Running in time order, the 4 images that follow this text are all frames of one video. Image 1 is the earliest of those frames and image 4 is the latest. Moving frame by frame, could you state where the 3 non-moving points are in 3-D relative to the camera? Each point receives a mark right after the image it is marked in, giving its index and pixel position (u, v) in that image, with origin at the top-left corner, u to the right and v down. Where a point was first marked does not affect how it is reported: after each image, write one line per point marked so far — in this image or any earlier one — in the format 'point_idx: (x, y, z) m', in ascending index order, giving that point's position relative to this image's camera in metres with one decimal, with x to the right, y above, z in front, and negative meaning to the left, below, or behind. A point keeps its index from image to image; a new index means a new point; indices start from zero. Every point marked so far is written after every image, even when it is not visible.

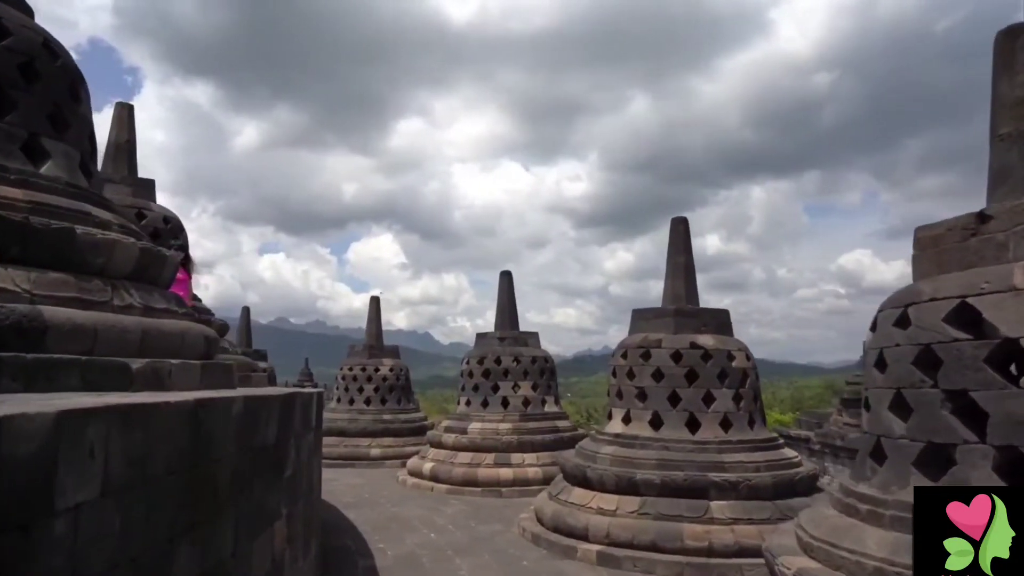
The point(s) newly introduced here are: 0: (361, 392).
0: (-2.5, -1.8, +11.8) m
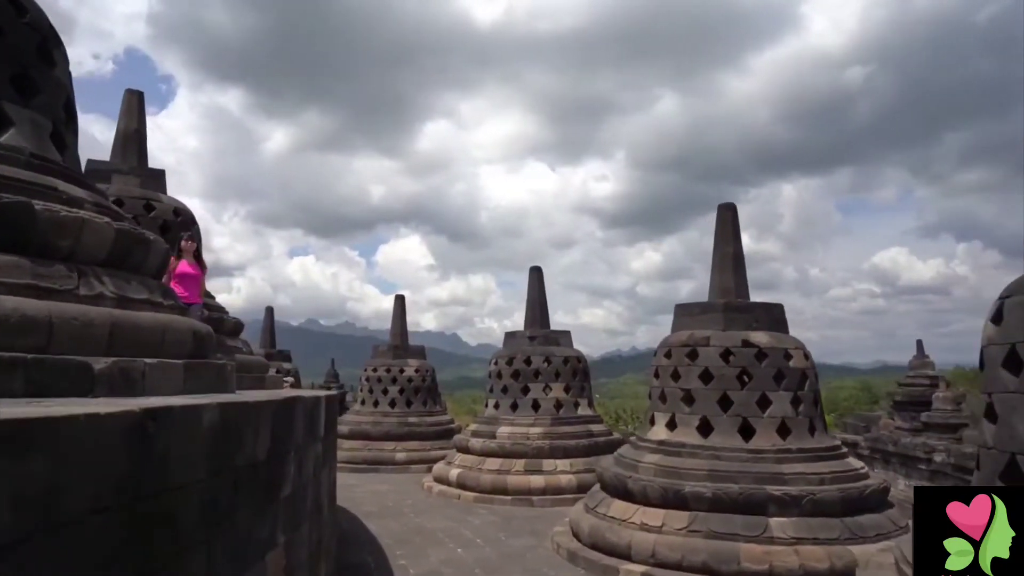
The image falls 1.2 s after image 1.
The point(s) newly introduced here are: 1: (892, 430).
0: (-2.0, -1.7, +11.4) m
1: (+6.4, -2.4, +11.7) m
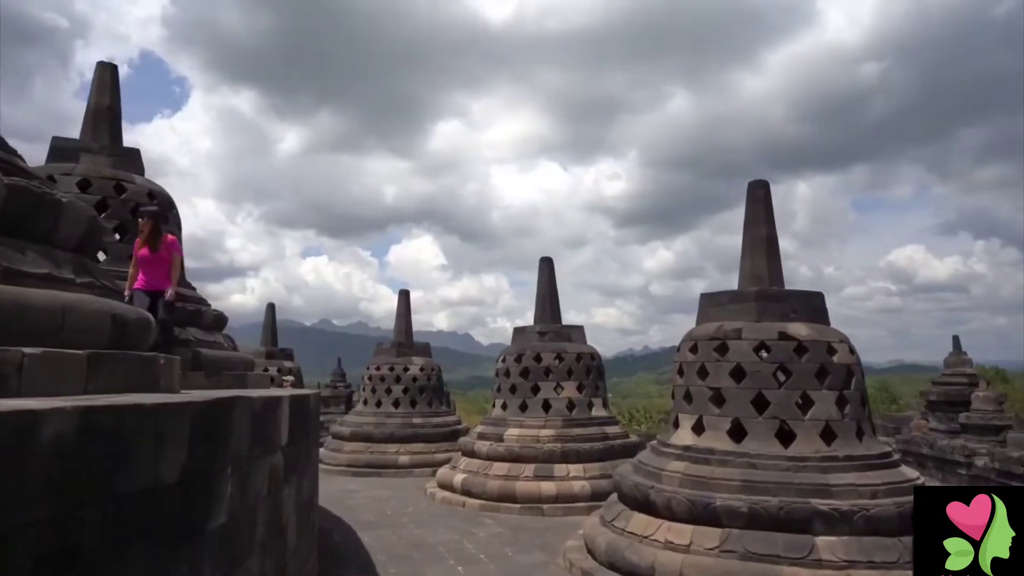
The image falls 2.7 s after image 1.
0: (-1.9, -1.6, +10.8) m
1: (+6.5, -2.3, +11.0) m
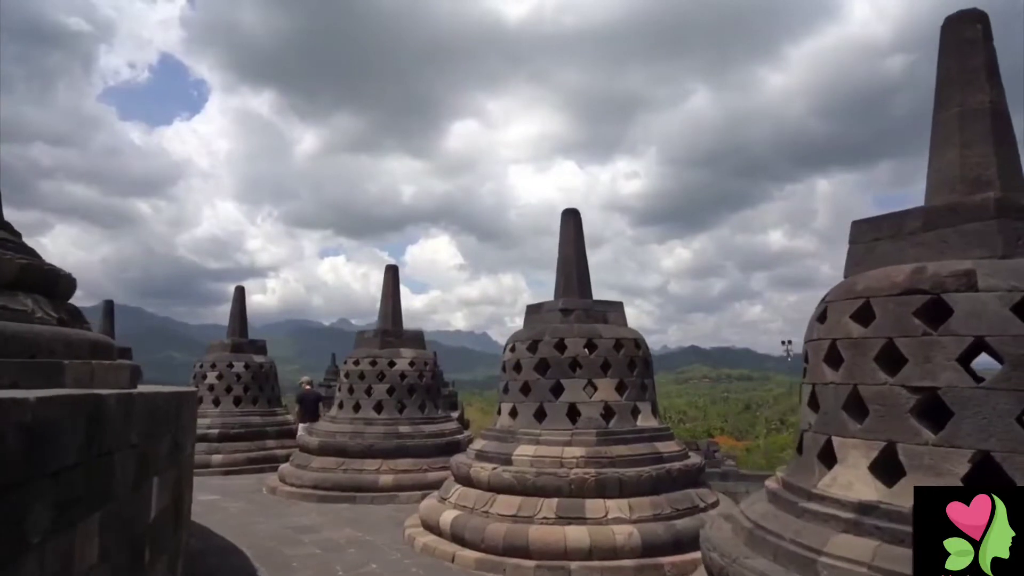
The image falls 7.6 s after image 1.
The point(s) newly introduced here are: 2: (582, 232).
0: (-1.7, -1.3, +8.5) m
1: (+6.7, -1.9, +8.5) m
2: (+0.6, +0.5, +6.3) m
